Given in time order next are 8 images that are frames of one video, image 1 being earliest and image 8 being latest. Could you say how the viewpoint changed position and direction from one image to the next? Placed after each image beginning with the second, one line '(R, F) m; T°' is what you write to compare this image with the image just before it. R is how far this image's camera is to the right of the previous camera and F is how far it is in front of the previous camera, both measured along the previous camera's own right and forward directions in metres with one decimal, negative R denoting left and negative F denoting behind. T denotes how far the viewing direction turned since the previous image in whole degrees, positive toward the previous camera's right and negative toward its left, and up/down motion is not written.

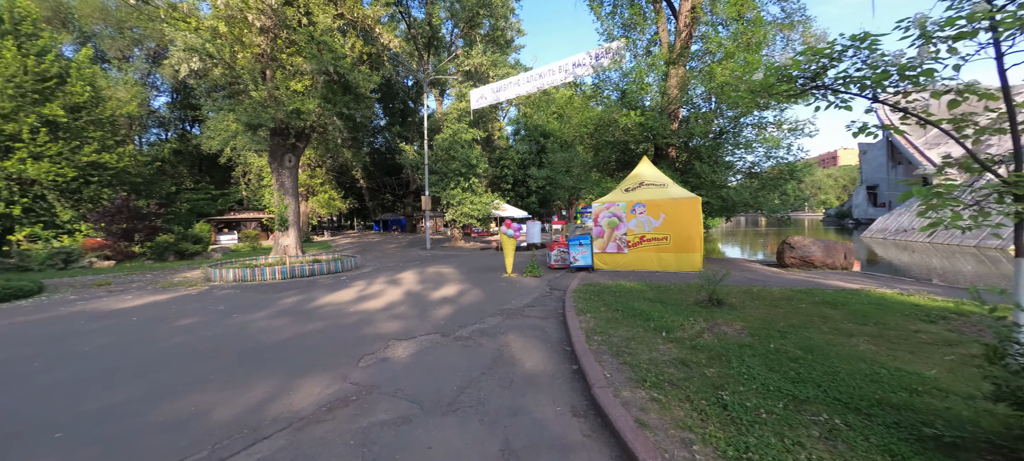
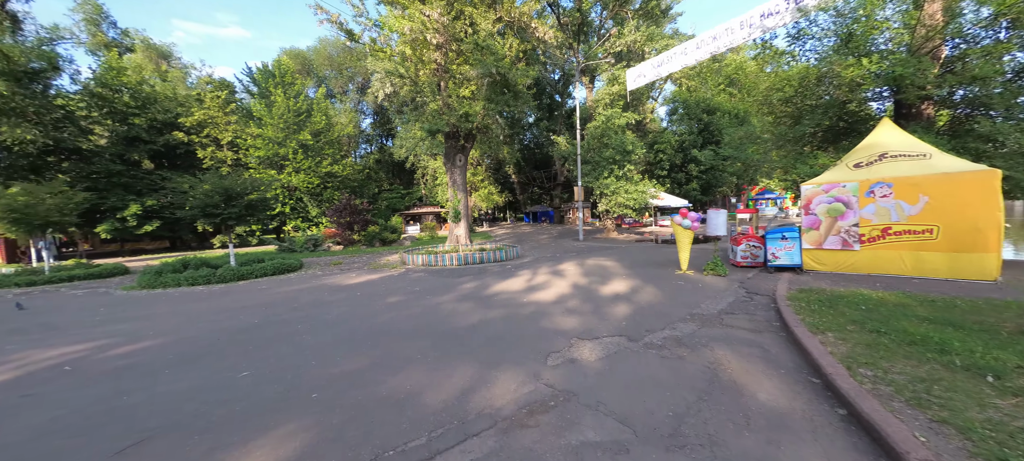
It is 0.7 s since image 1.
(-0.4, +0.3) m; -22°
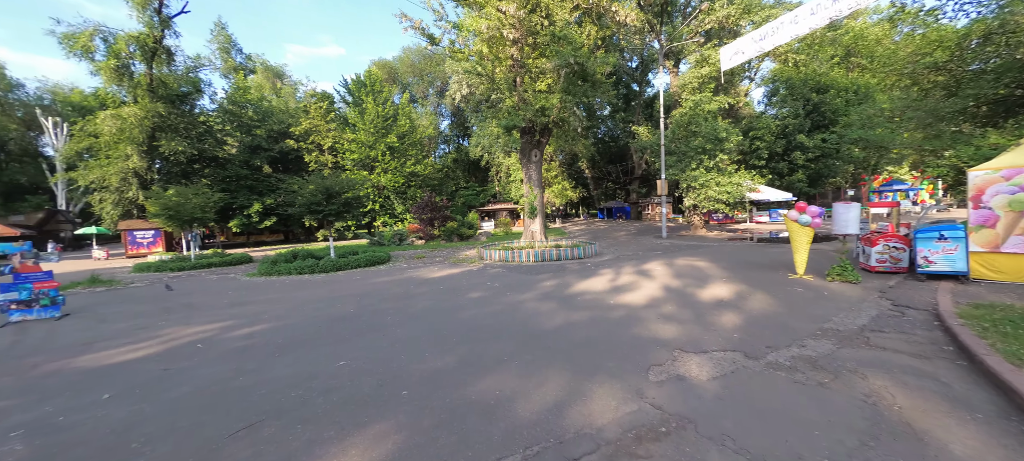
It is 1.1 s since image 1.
(-0.2, +0.2) m; -11°
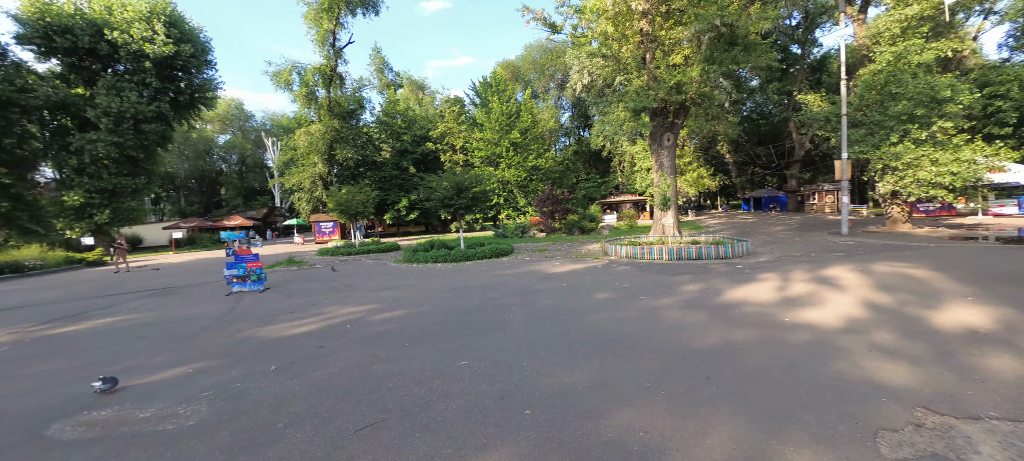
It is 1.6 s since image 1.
(-0.1, +0.5) m; -17°
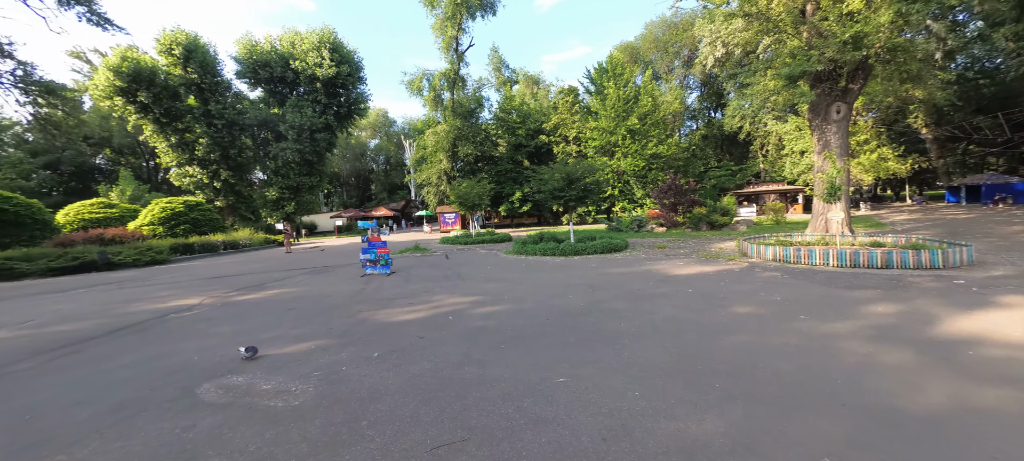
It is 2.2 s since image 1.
(0.0, +0.6) m; -16°
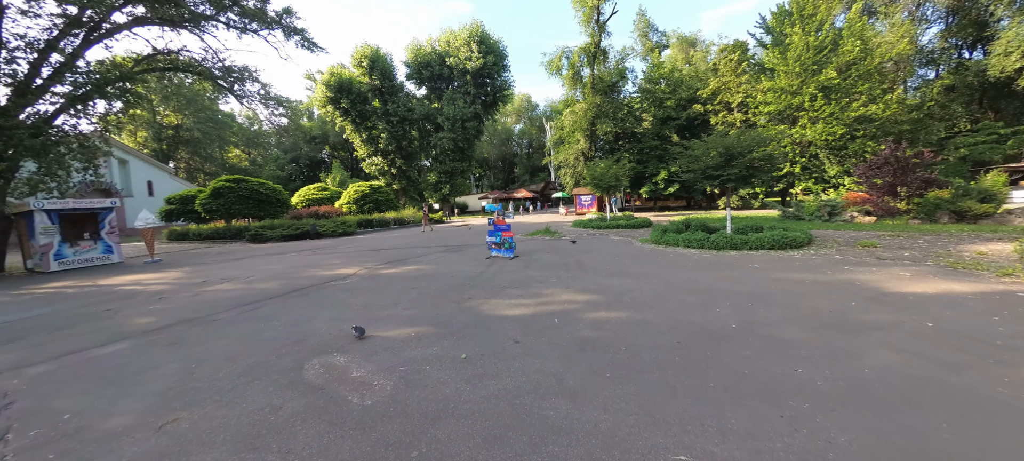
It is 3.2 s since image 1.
(+0.3, +1.1) m; -21°
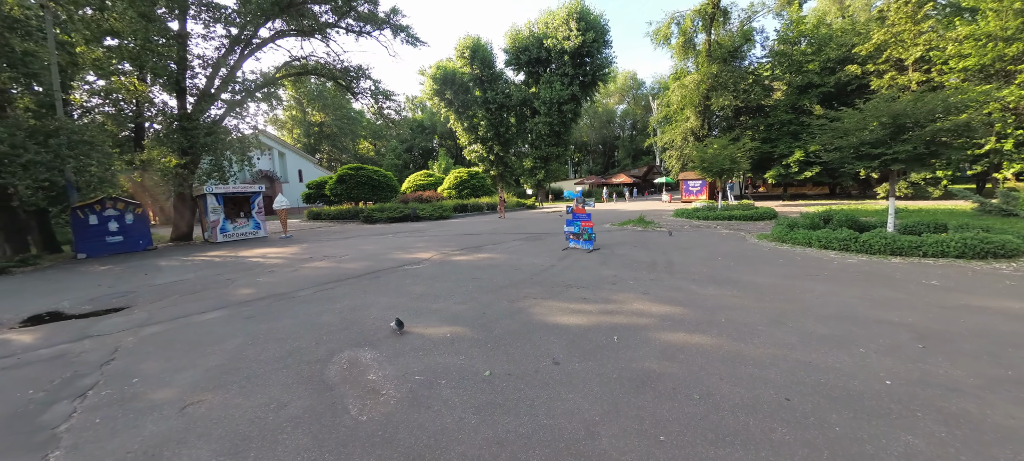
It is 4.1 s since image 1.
(+0.5, +0.9) m; -15°
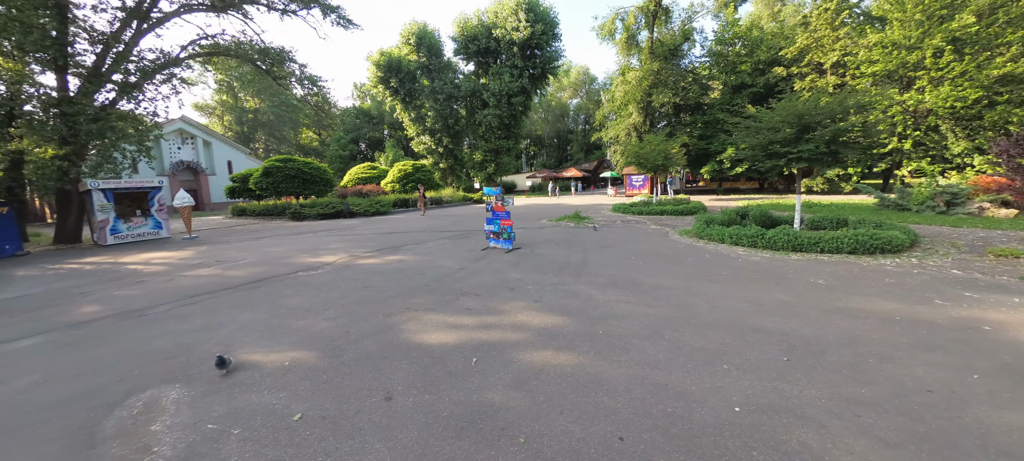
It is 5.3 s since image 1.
(+1.0, +0.5) m; +6°
